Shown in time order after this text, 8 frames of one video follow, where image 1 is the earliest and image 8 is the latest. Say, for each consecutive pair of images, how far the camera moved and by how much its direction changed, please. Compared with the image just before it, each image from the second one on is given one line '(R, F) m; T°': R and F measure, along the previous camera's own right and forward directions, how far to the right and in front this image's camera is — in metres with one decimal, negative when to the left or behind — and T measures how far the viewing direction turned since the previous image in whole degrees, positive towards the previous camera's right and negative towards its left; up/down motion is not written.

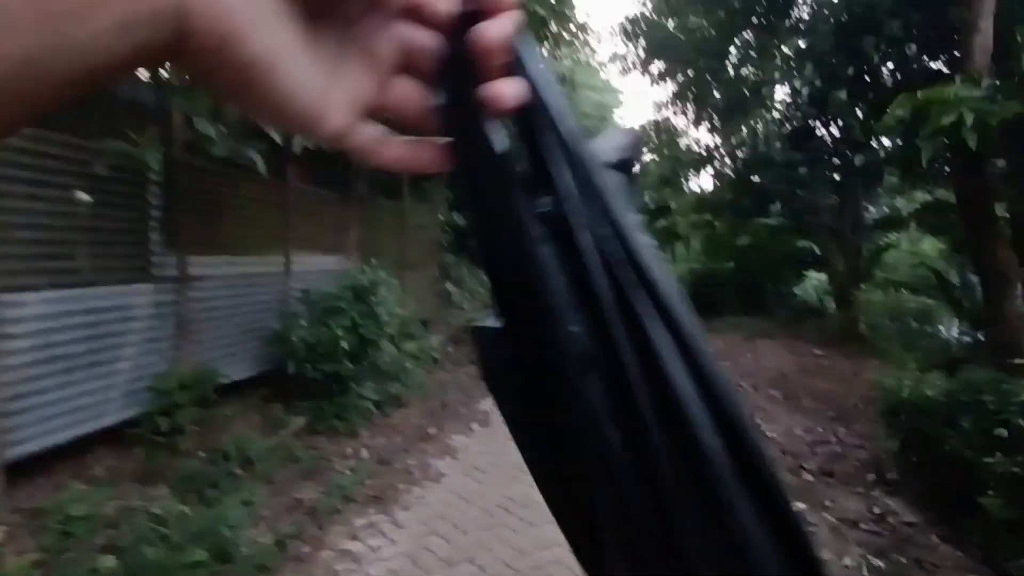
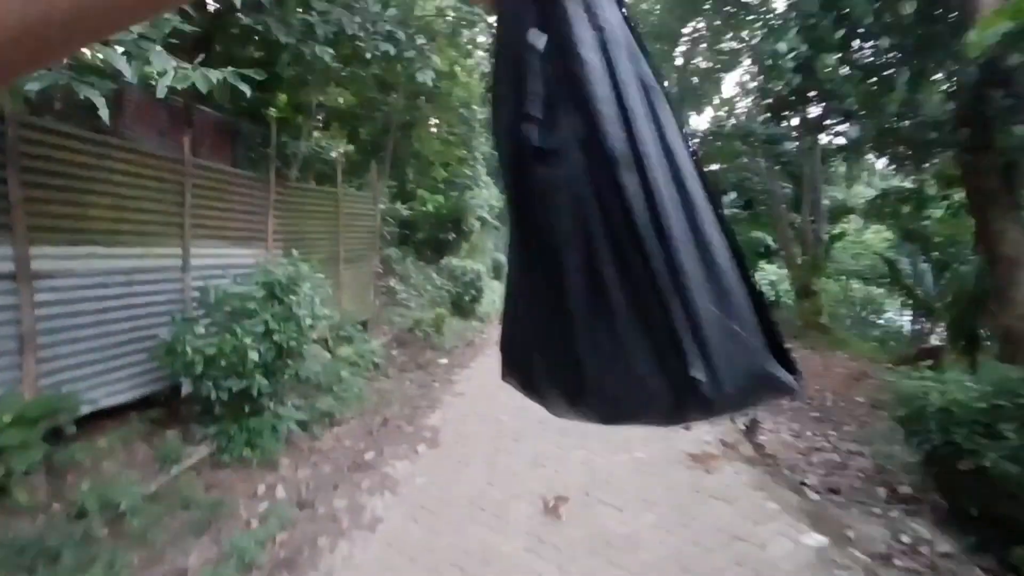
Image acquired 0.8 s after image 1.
(0.0, +1.0) m; +5°
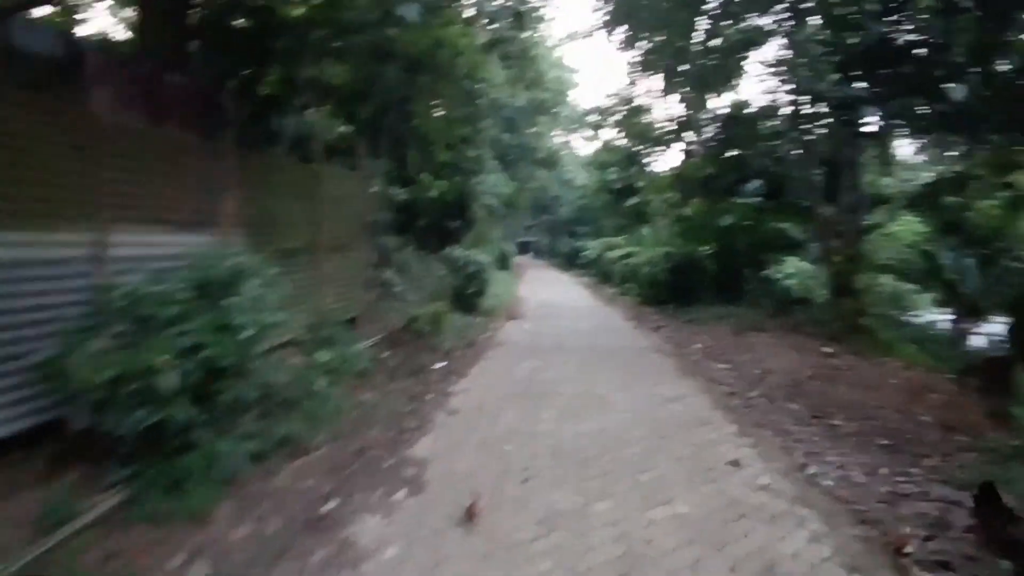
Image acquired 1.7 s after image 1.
(0.0, +1.2) m; -1°
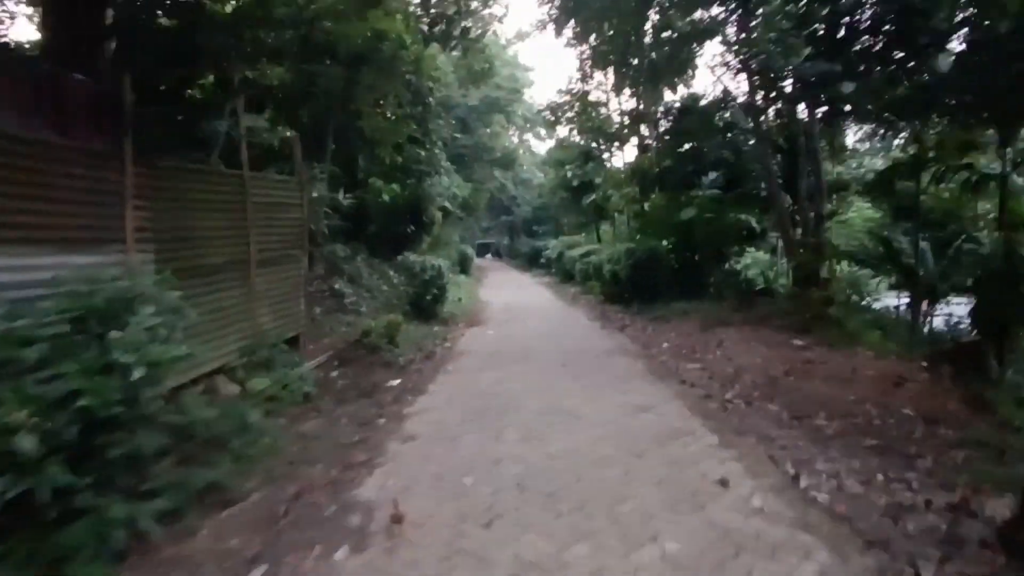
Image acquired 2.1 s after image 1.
(+0.1, +0.6) m; +4°
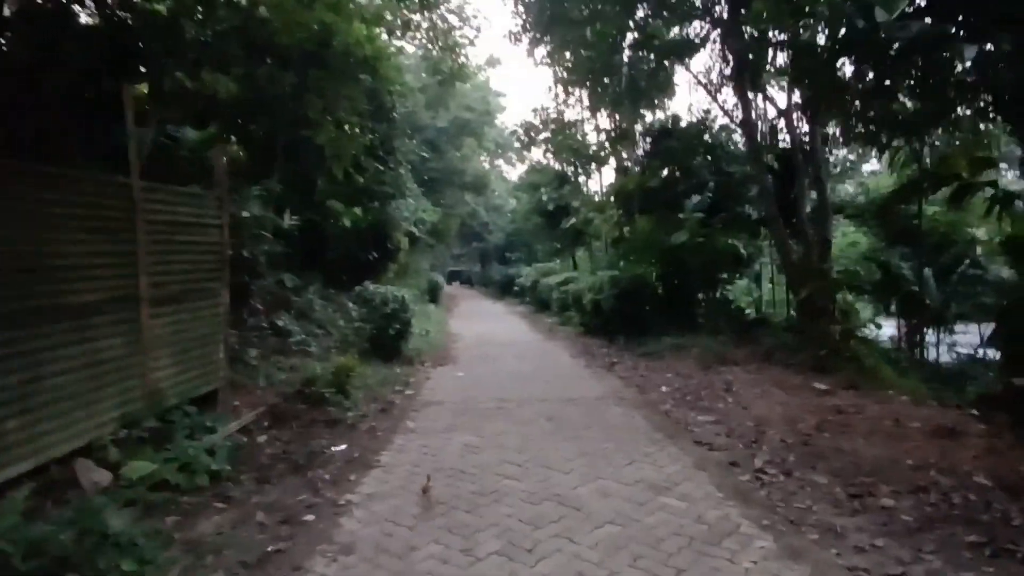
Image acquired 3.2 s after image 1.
(0.0, +1.5) m; +3°
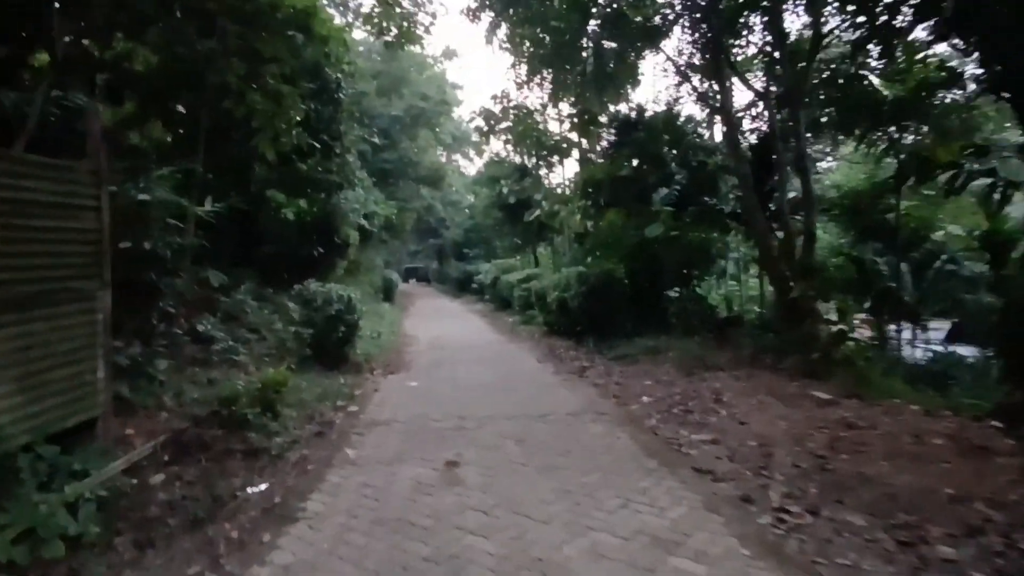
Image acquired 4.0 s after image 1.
(0.0, +1.2) m; +4°
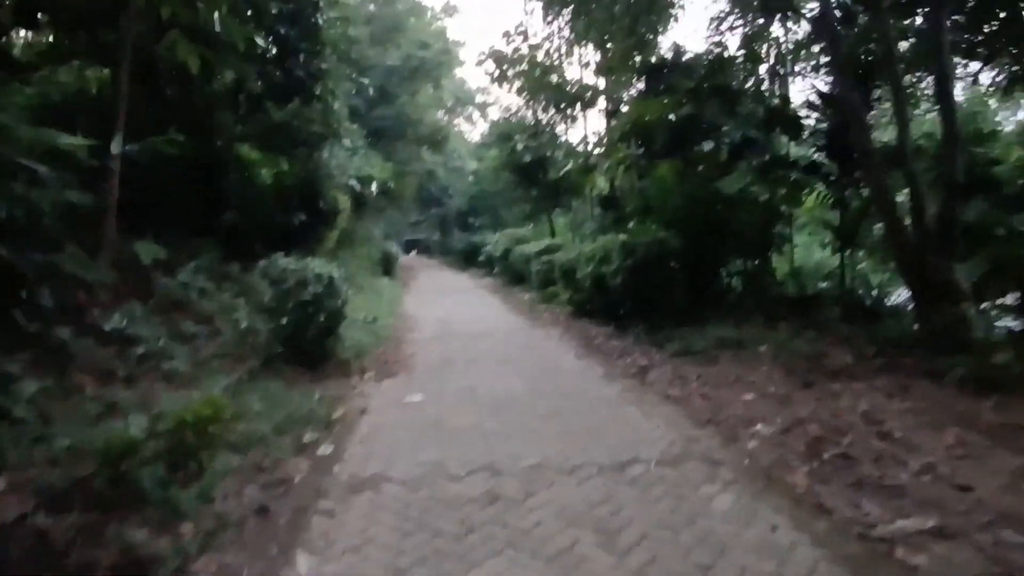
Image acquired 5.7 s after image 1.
(-0.4, +2.7) m; 0°
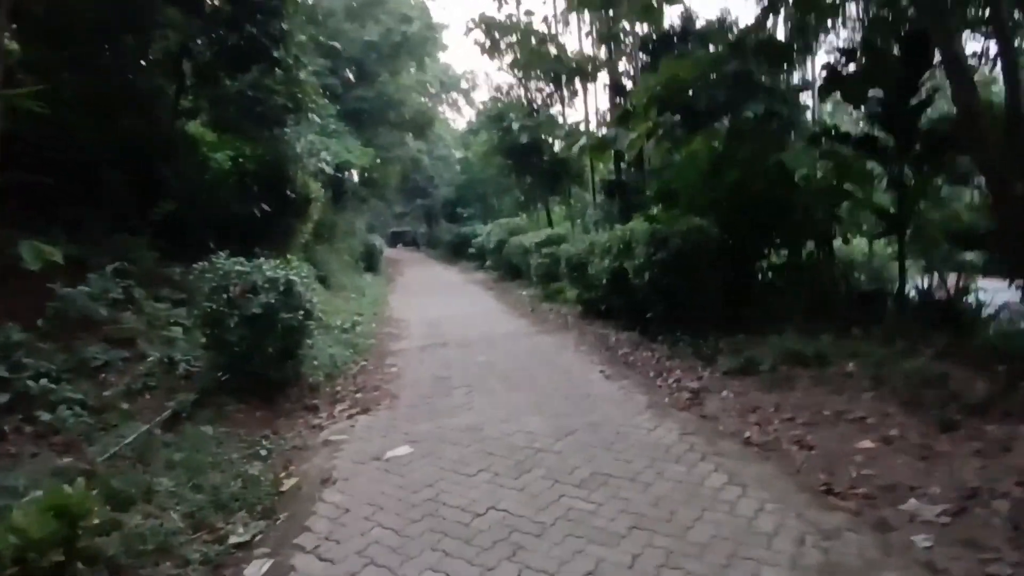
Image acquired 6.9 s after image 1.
(-0.3, +1.9) m; +1°
